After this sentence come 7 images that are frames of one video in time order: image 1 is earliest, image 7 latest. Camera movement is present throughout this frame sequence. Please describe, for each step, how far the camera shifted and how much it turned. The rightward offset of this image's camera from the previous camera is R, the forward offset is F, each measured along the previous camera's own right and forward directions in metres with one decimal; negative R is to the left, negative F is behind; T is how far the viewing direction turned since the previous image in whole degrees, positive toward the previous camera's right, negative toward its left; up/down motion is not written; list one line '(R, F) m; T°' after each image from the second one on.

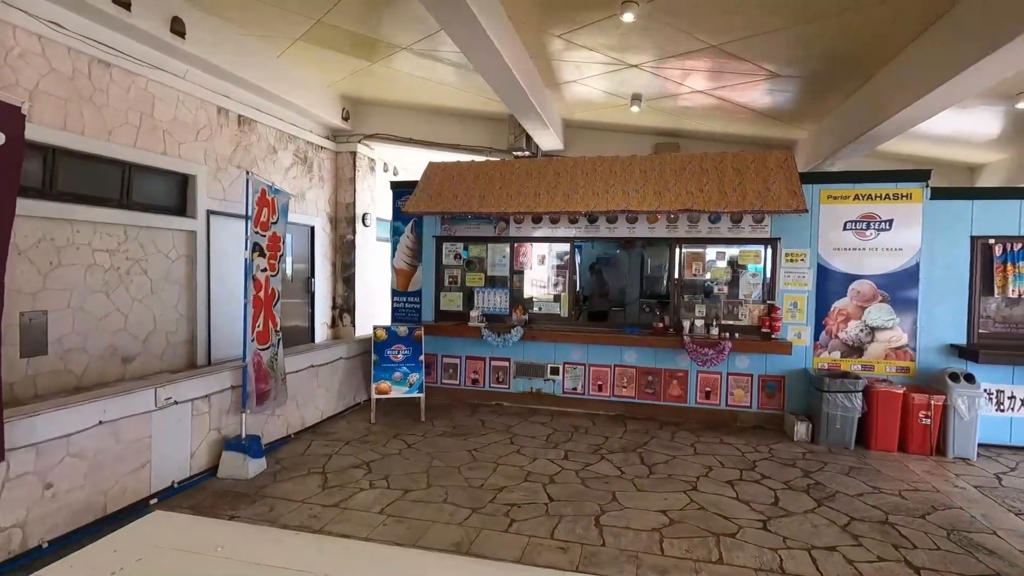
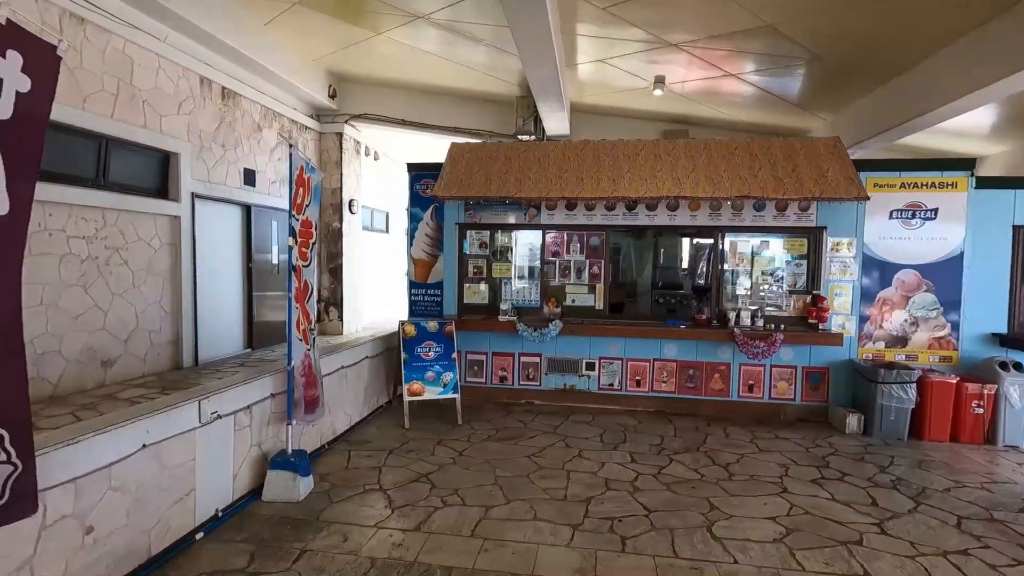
(-0.8, +0.4) m; +5°
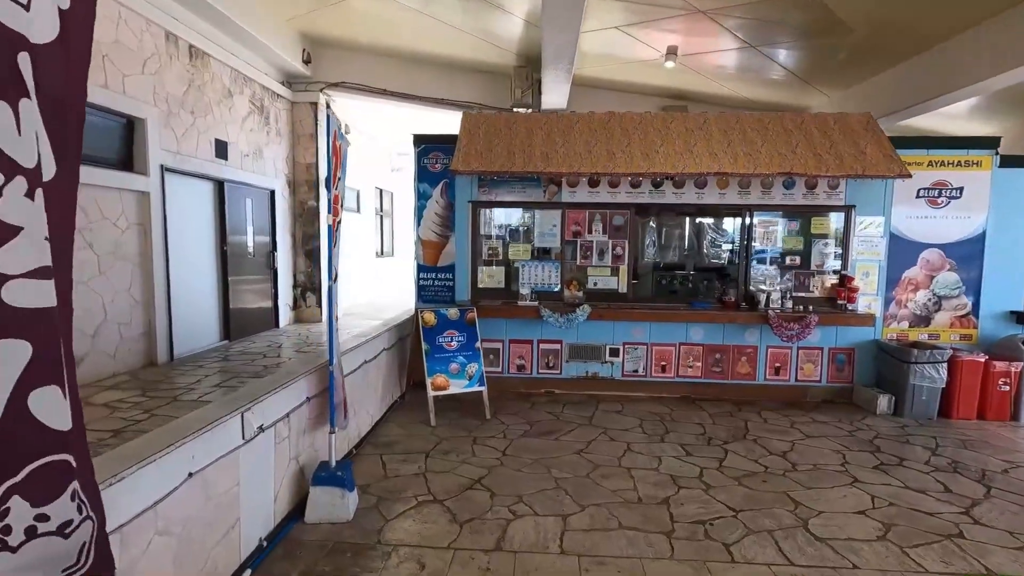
(-0.7, +0.4) m; +5°
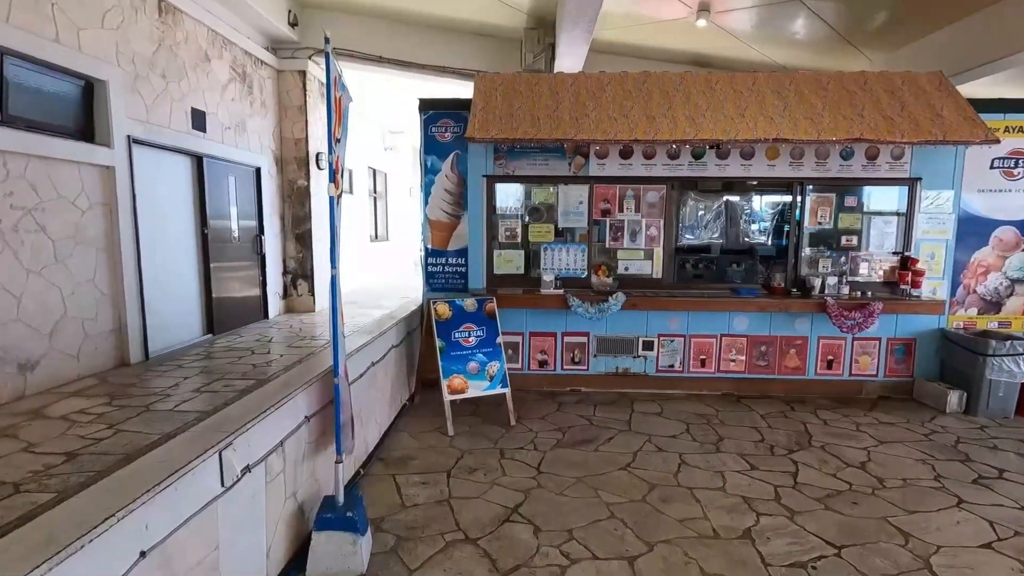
(-0.3, +0.6) m; +1°
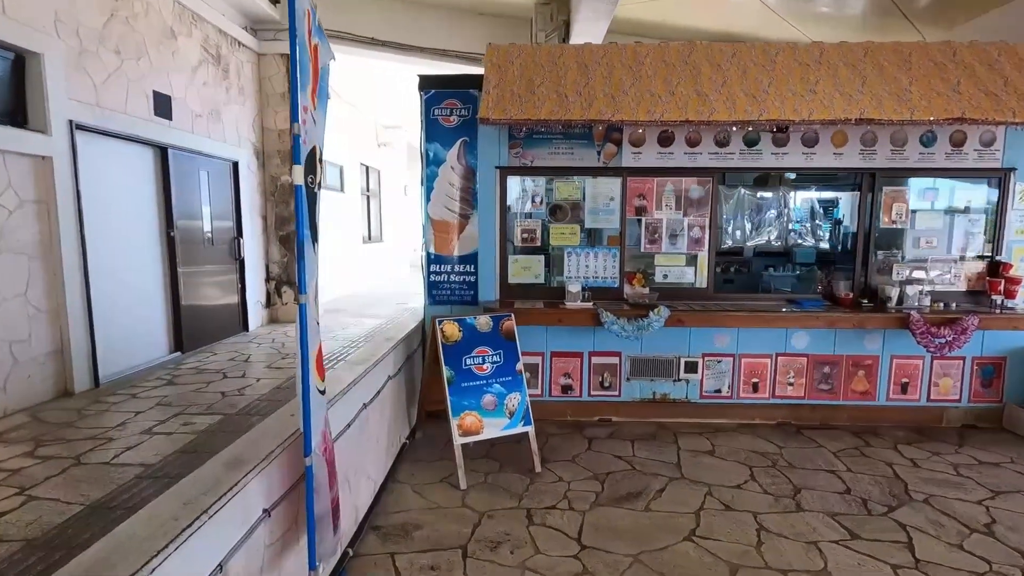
(-0.2, +0.7) m; +1°
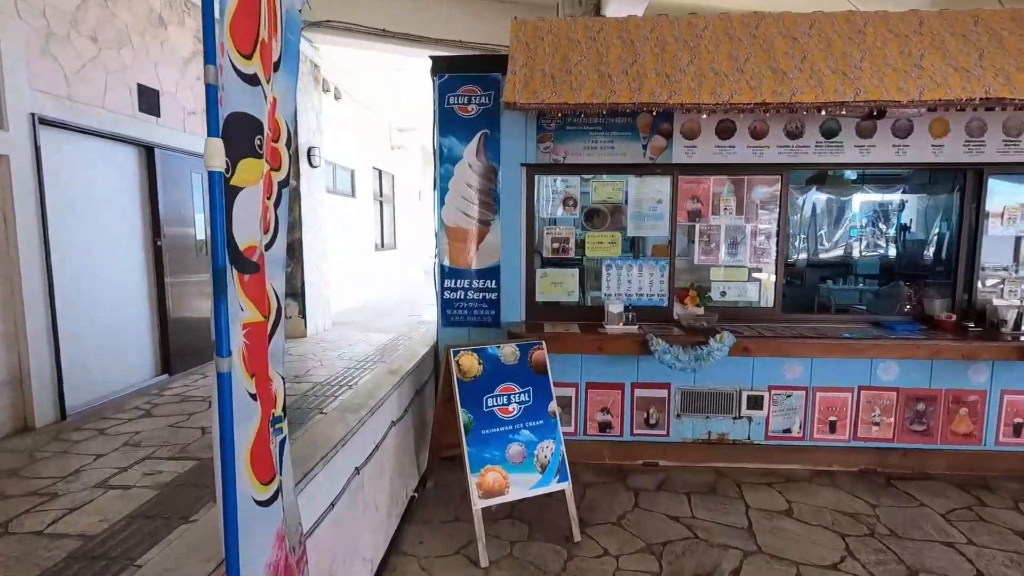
(-0.1, +0.6) m; -2°
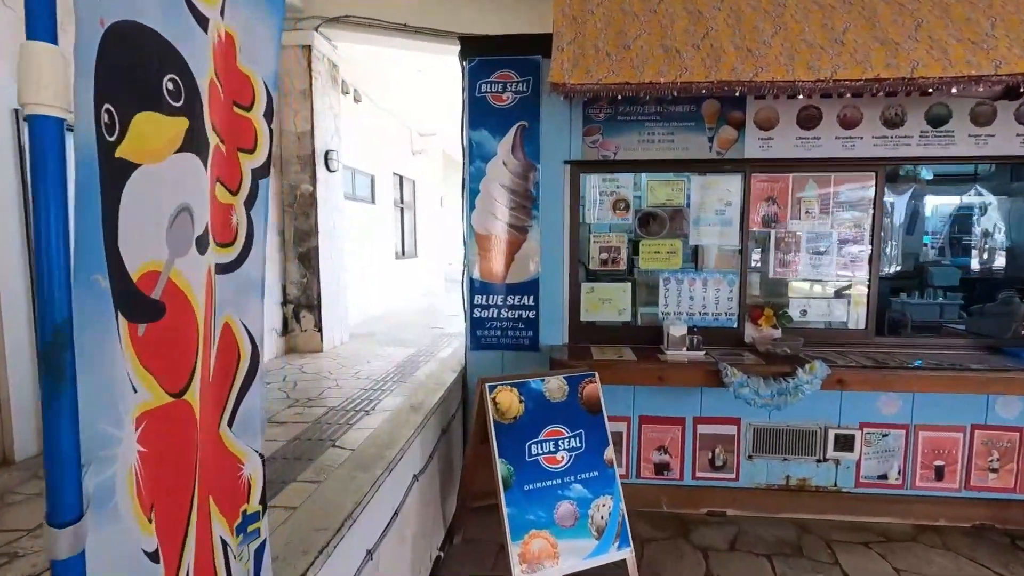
(-0.1, +0.5) m; -2°
